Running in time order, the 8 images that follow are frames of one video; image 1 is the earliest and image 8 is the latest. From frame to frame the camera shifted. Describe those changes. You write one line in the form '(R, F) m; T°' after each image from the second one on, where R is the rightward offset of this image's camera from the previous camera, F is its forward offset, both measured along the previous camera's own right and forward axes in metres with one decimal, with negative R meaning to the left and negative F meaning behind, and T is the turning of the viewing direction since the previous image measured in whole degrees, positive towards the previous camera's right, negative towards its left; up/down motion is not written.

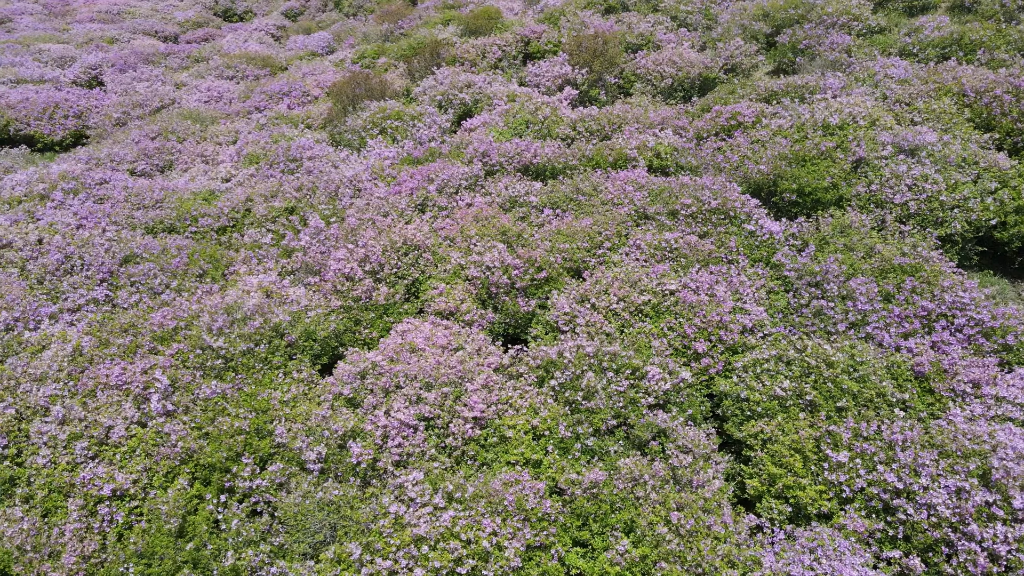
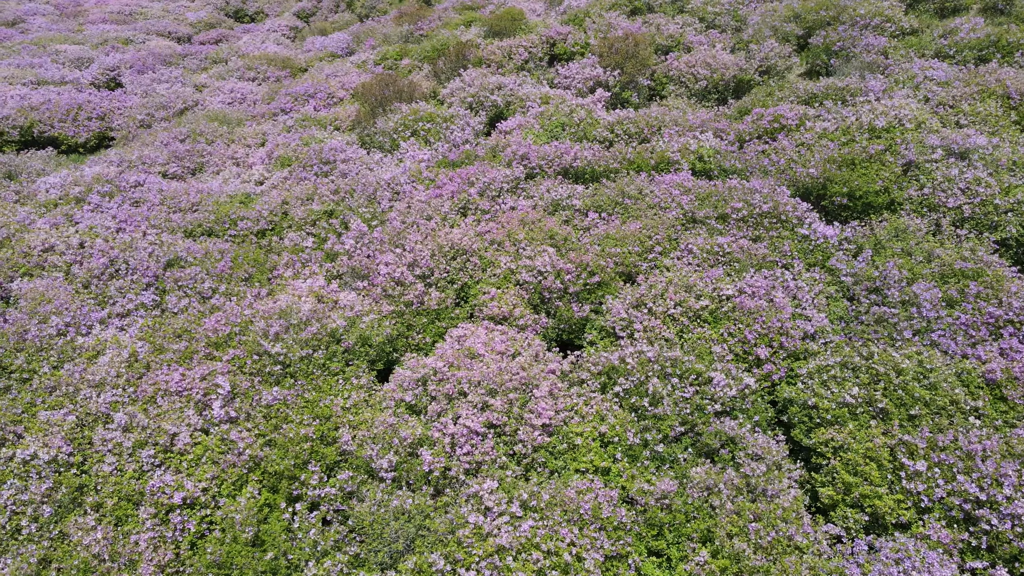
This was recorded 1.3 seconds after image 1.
(-0.8, +0.1) m; 0°
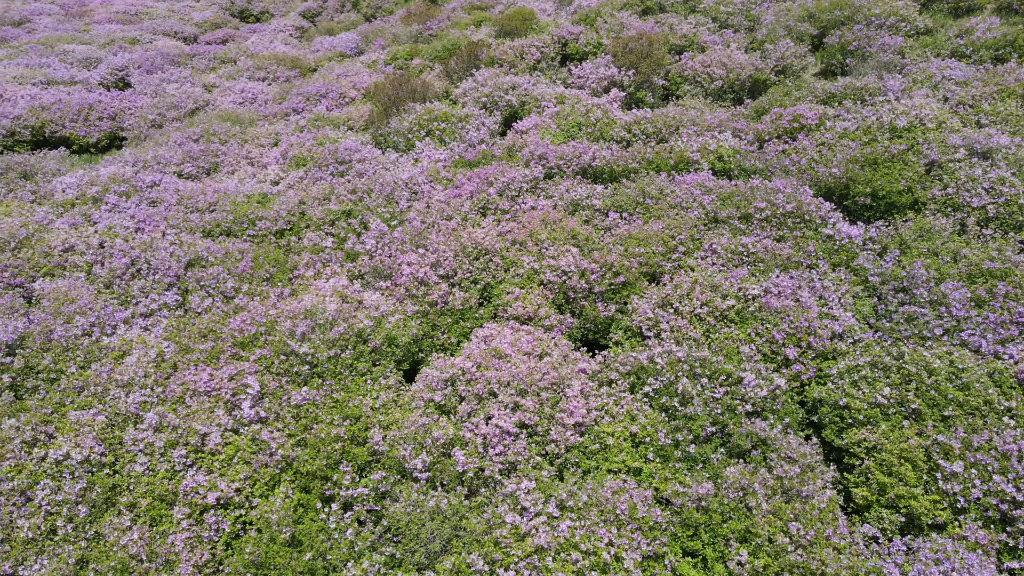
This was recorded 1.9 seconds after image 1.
(-0.4, 0.0) m; 0°
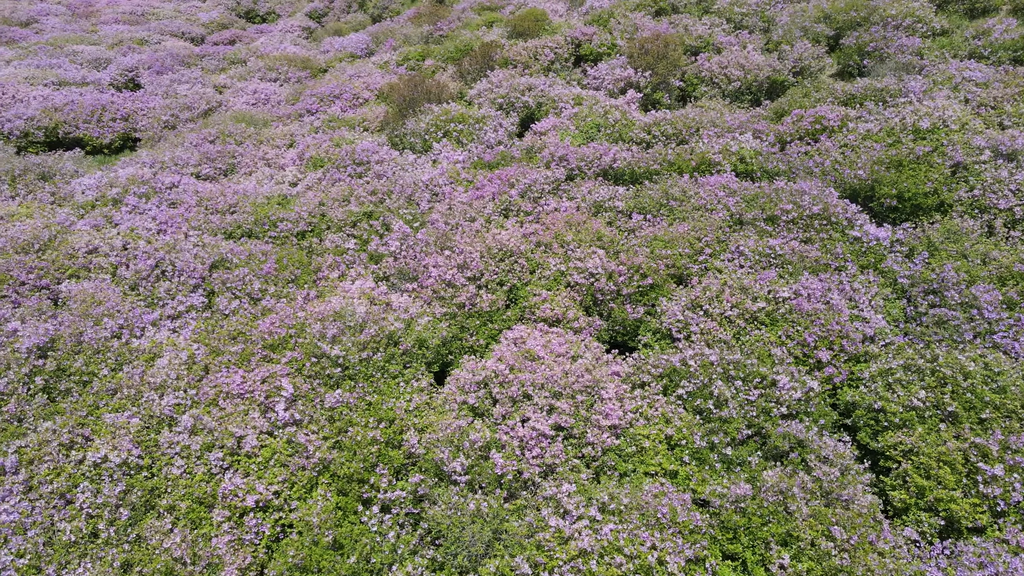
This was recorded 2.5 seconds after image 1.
(-0.4, 0.0) m; 0°
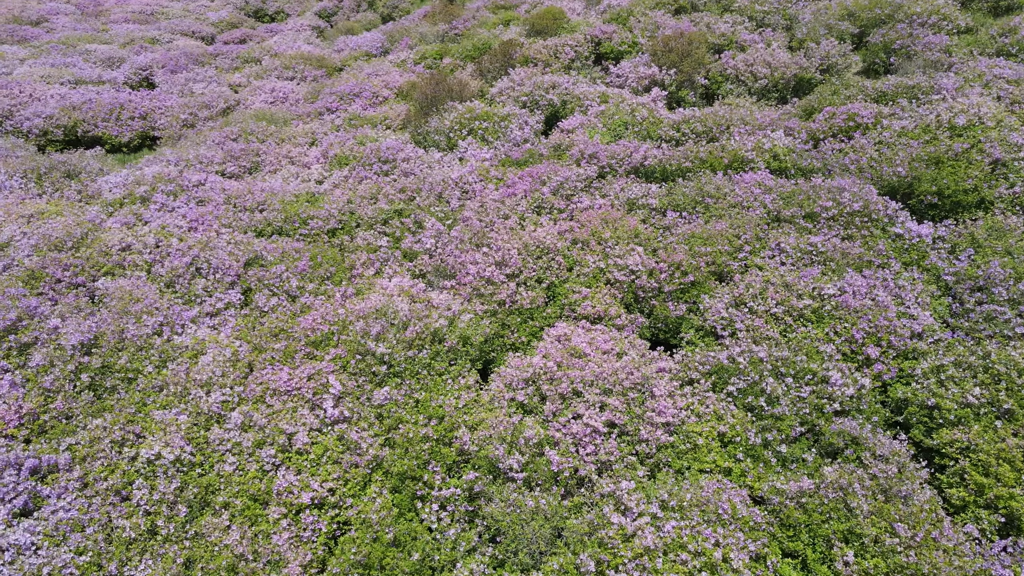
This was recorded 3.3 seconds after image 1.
(-0.6, 0.0) m; 0°
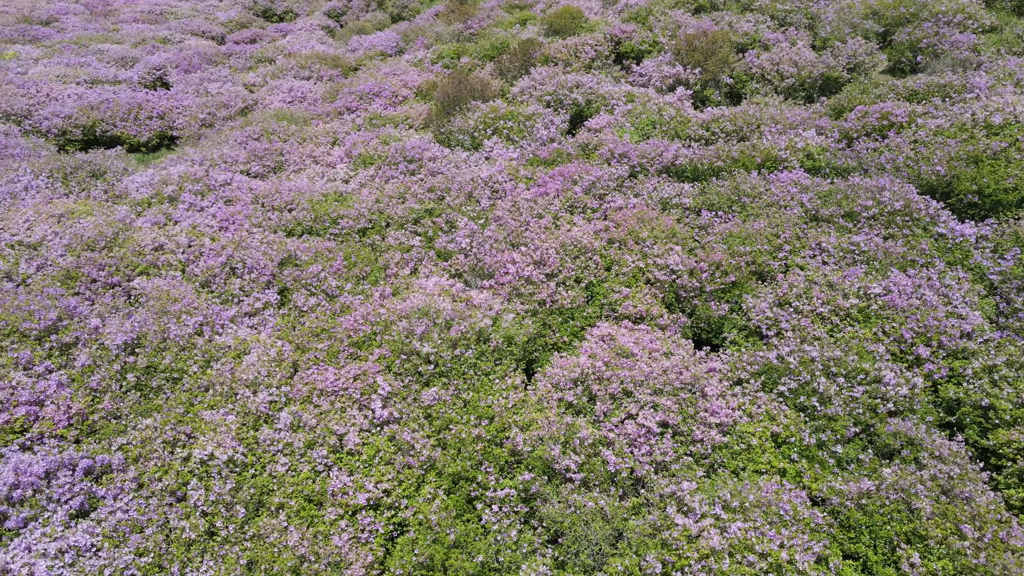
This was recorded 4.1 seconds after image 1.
(-0.6, 0.0) m; 0°
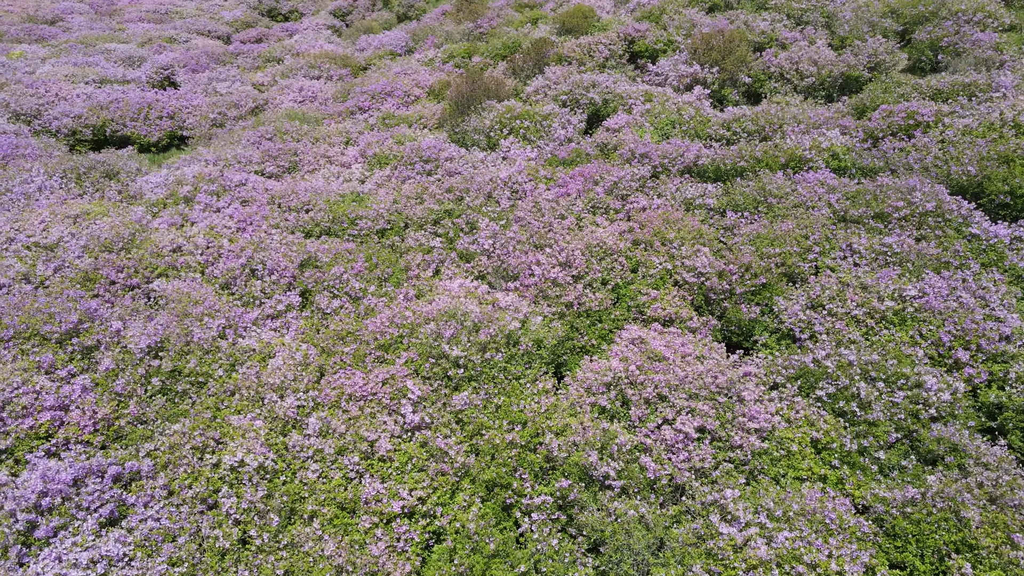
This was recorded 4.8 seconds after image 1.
(-0.4, +0.1) m; 0°
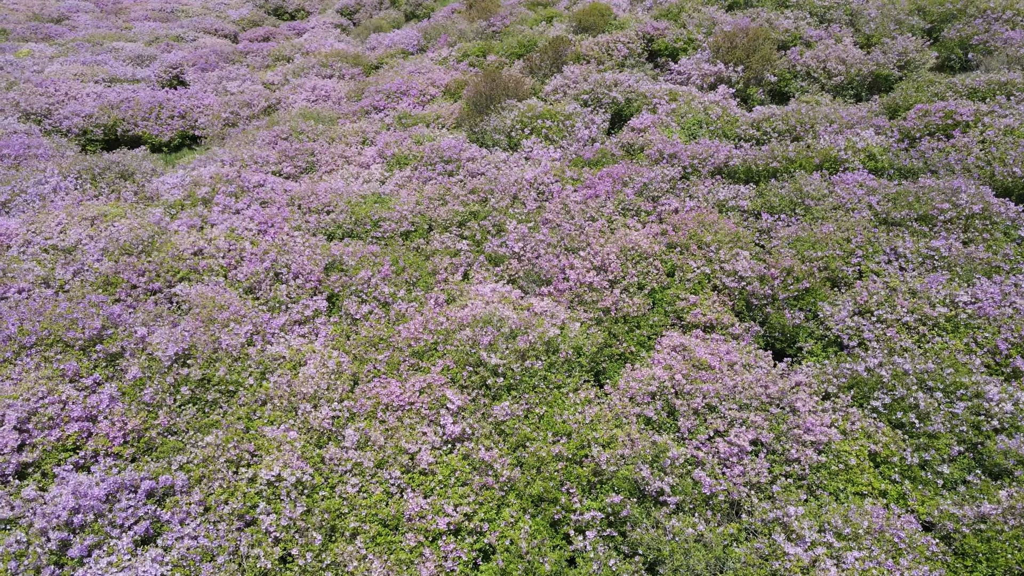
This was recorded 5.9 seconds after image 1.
(-0.5, +0.3) m; 0°
